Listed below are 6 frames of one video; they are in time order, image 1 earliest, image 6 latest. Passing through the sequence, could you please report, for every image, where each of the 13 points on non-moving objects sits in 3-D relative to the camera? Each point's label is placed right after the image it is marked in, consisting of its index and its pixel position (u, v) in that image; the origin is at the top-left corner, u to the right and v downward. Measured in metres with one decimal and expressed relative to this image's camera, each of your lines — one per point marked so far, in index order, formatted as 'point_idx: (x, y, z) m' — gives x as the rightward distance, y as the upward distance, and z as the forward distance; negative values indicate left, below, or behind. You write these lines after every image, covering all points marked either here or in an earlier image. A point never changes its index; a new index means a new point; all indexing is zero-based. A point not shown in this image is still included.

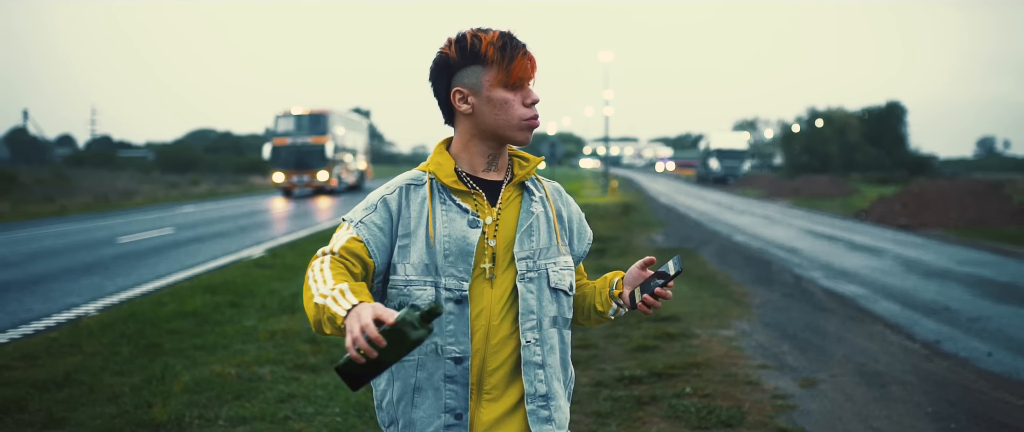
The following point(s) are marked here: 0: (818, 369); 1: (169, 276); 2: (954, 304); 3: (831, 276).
0: (+2.5, -1.3, +6.9) m
1: (-4.9, -0.9, +11.9) m
2: (+5.4, -1.1, +10.3) m
3: (+5.0, -0.9, +13.1) m
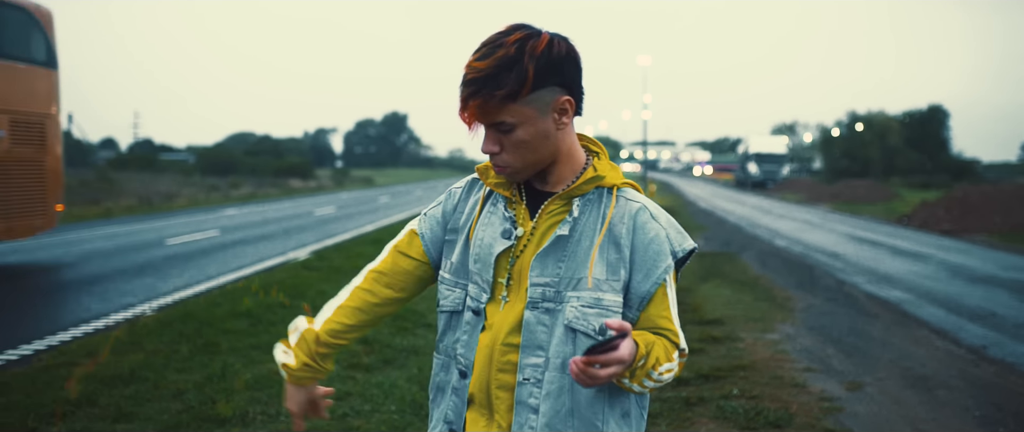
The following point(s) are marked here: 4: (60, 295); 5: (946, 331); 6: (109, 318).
0: (+2.9, -1.3, +7.0) m
1: (-4.3, -0.9, +12.2) m
2: (+6.0, -1.1, +10.2) m
3: (+5.6, -1.0, +13.0) m
4: (-5.9, -1.0, +10.9) m
5: (+4.5, -1.2, +8.7) m
6: (-4.3, -1.1, +9.1) m
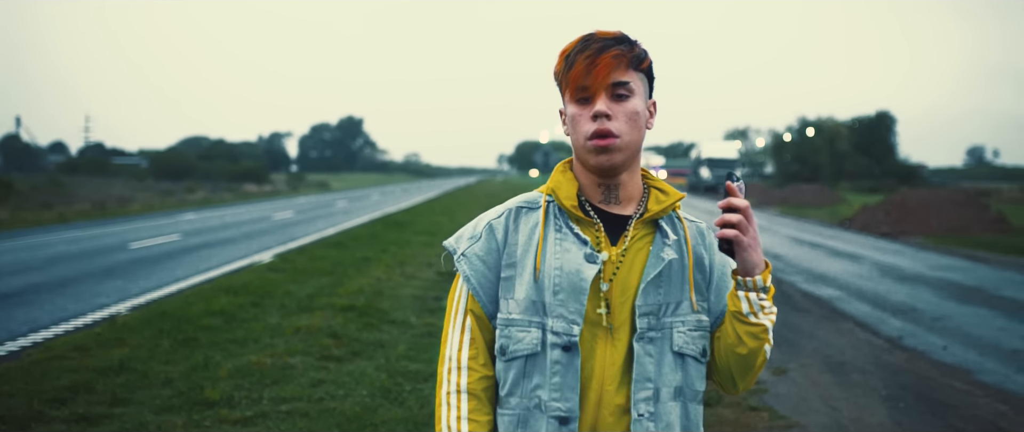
0: (+2.6, -1.3, +7.7) m
1: (-4.9, -1.0, +12.7) m
2: (+5.4, -1.2, +11.1) m
3: (+4.9, -1.1, +13.9) m
4: (-6.4, -1.1, +11.3) m
5: (+4.1, -1.2, +9.6) m
6: (-4.8, -1.1, +9.5) m
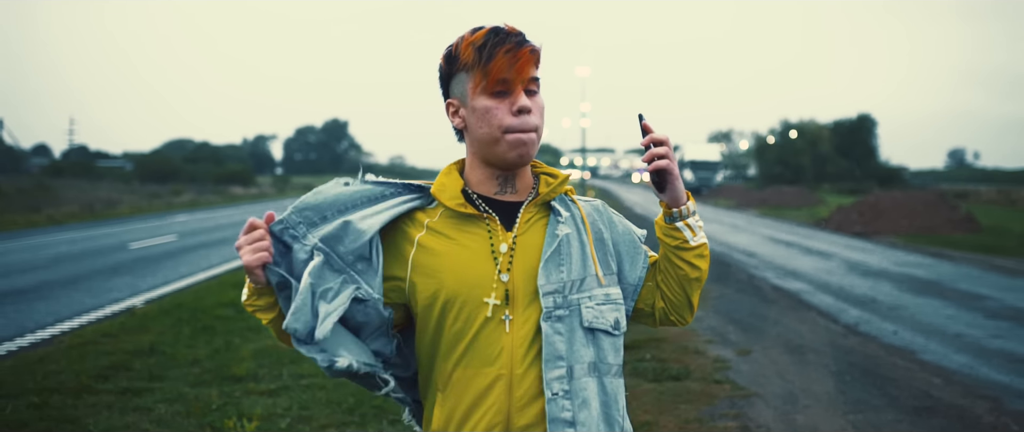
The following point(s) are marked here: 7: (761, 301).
0: (+2.5, -1.3, +8.6) m
1: (-5.1, -1.0, +13.3) m
2: (+5.3, -1.1, +12.0) m
3: (+4.7, -1.0, +14.8) m
4: (-6.6, -1.1, +11.9) m
5: (+4.0, -1.2, +10.5) m
6: (-4.9, -1.1, +10.2) m
7: (+3.4, -1.2, +11.5) m
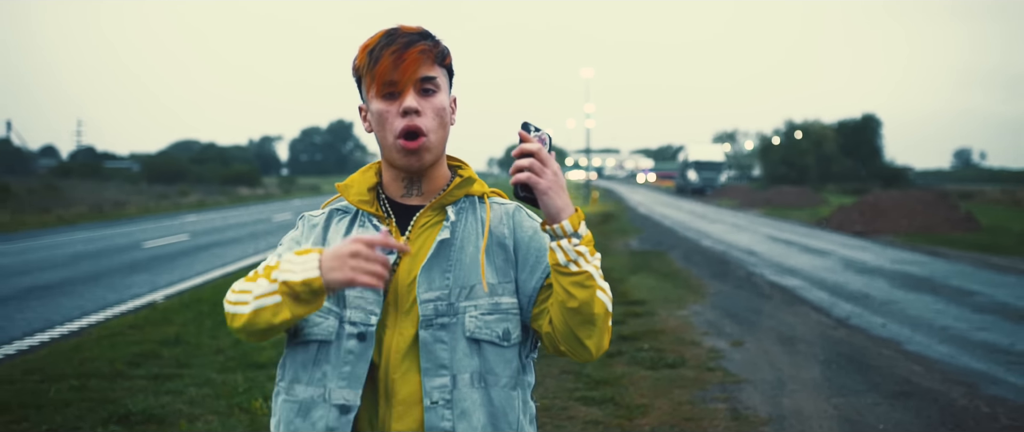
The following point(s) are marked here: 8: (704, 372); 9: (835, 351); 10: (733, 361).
0: (+2.5, -1.3, +9.0) m
1: (-5.0, -0.9, +13.8) m
2: (+5.4, -1.1, +12.4) m
3: (+4.8, -1.0, +15.2) m
4: (-6.5, -1.1, +12.4) m
5: (+4.0, -1.2, +10.9) m
6: (-4.9, -1.1, +10.6) m
7: (+3.5, -1.1, +12.0) m
8: (+1.7, -1.4, +7.3) m
9: (+3.1, -1.3, +8.1) m
10: (+2.0, -1.3, +7.7) m
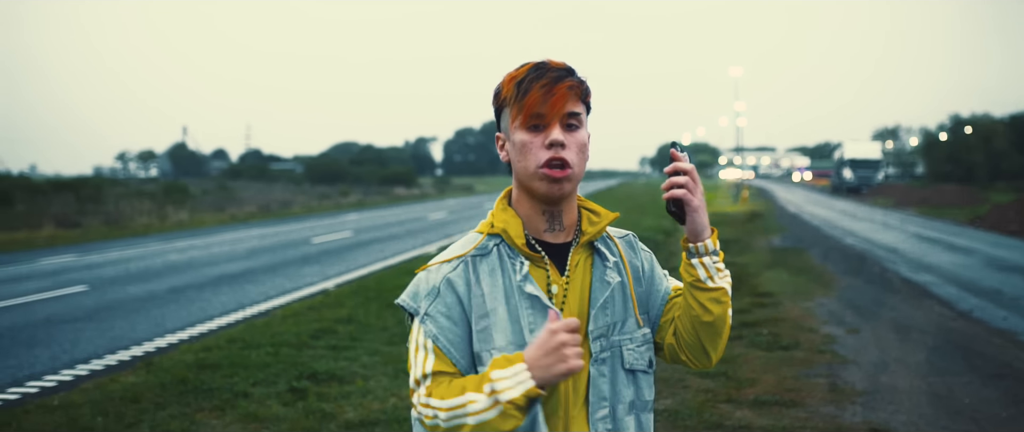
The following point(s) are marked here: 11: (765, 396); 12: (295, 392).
0: (+4.0, -1.2, +9.5) m
1: (-2.6, -0.9, +15.5) m
2: (+7.4, -1.1, +12.4) m
3: (+7.3, -1.0, +15.2) m
4: (-4.3, -1.0, +14.4) m
5: (+5.8, -1.1, +11.1) m
6: (-3.0, -1.1, +12.4) m
7: (+5.5, -1.1, +12.3) m
8: (+2.9, -1.3, +8.0) m
9: (+4.4, -1.3, +8.5) m
10: (+3.3, -1.3, +8.4) m
11: (+2.0, -1.4, +6.7) m
12: (-1.8, -1.5, +7.2) m
